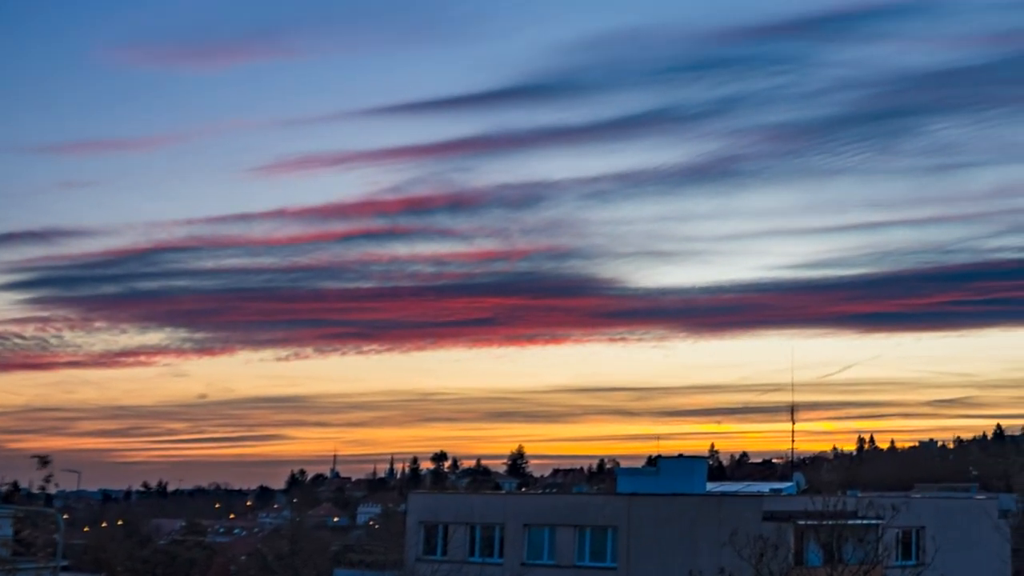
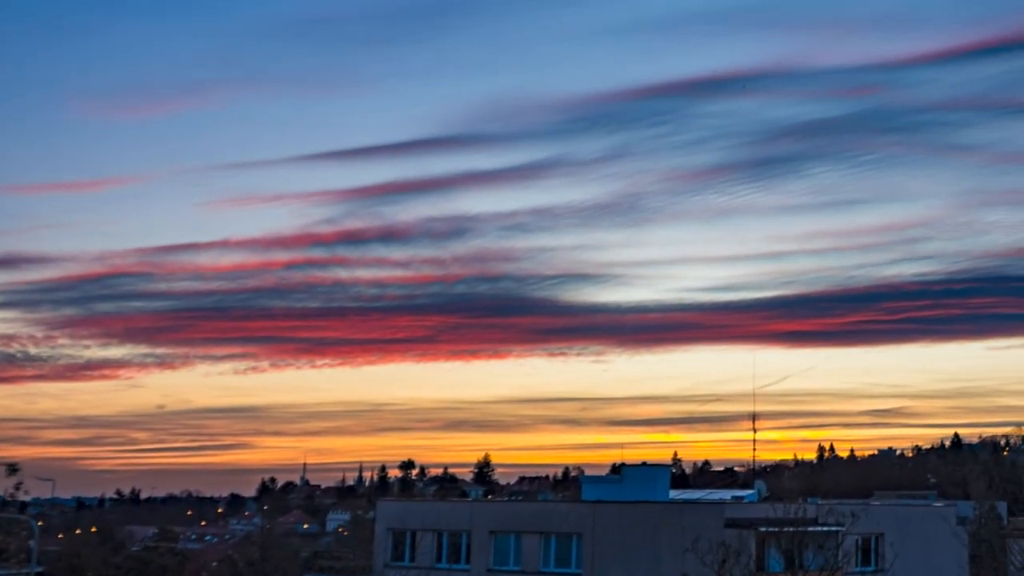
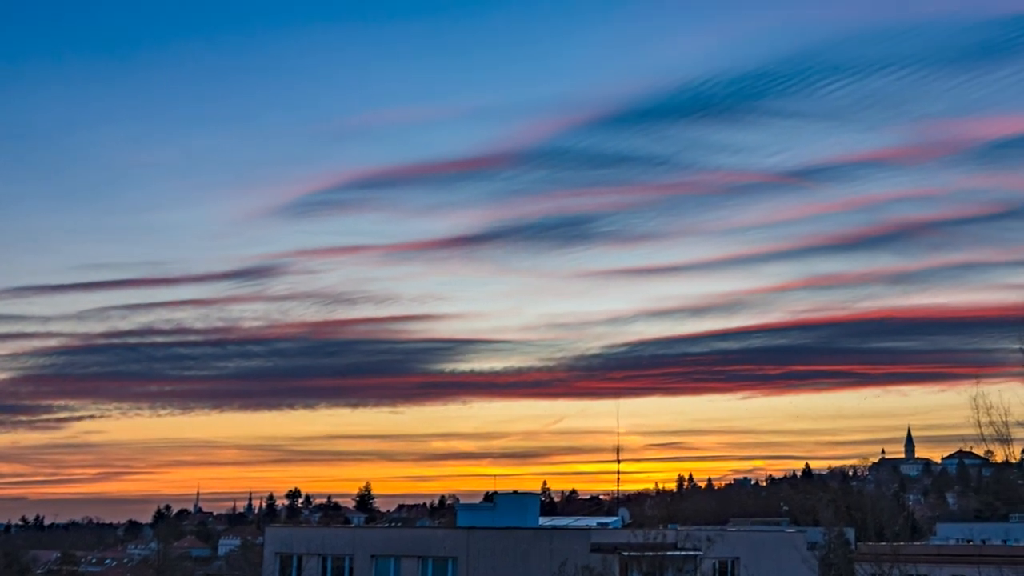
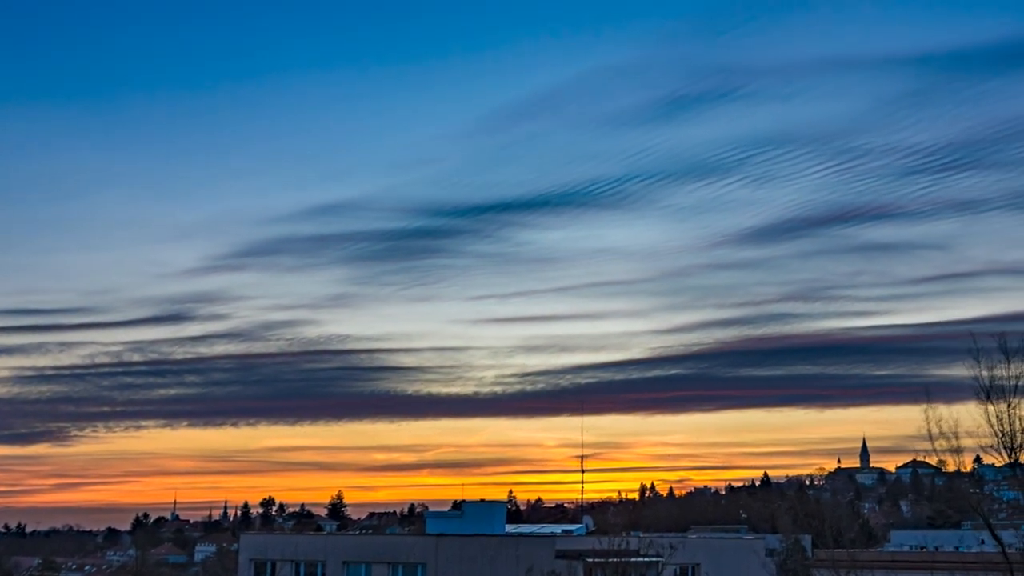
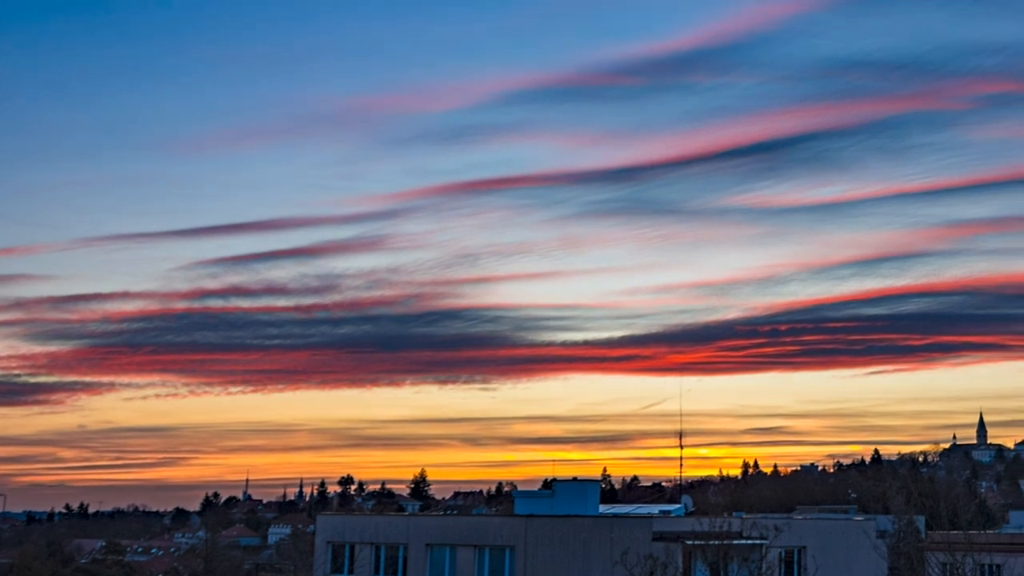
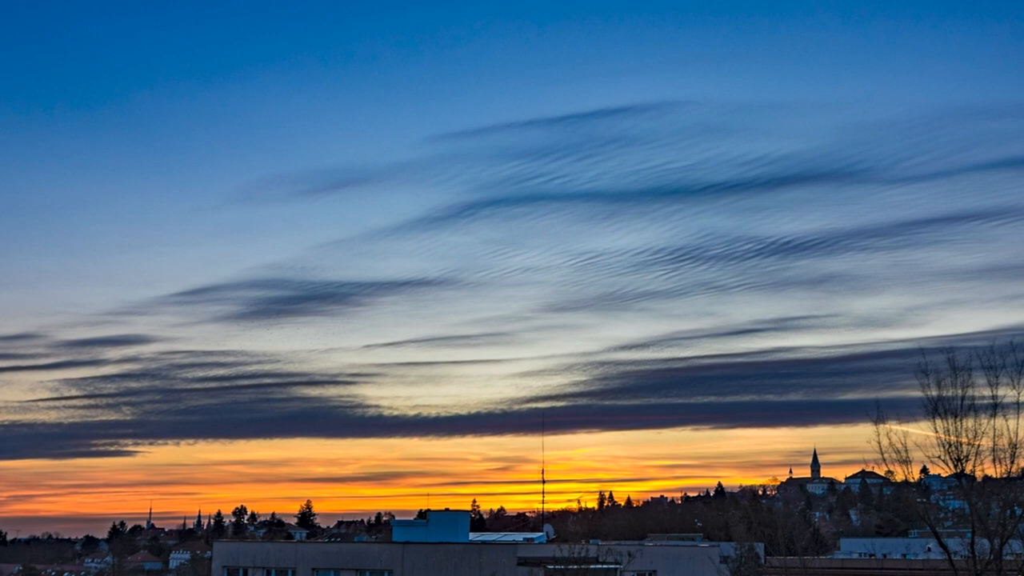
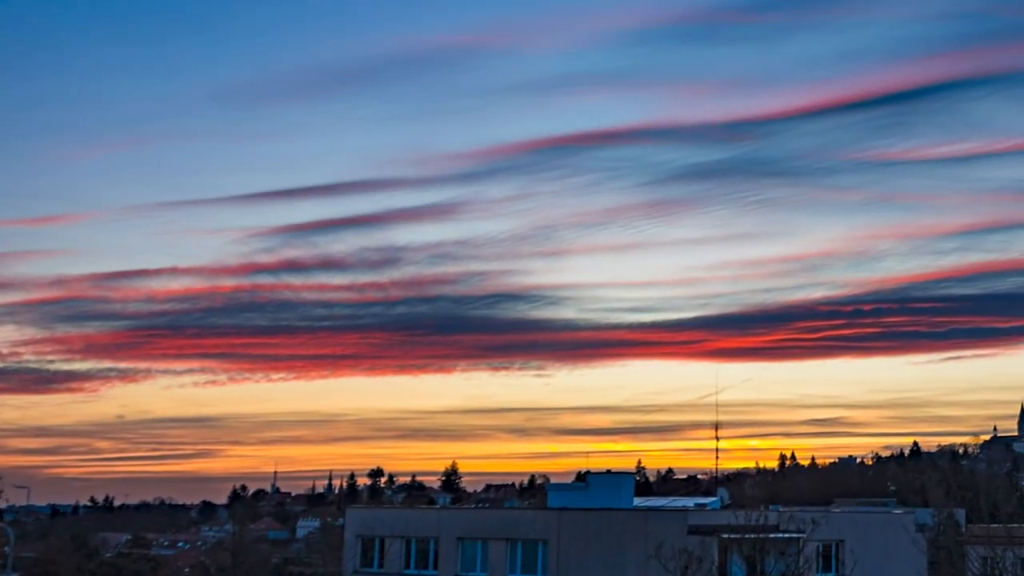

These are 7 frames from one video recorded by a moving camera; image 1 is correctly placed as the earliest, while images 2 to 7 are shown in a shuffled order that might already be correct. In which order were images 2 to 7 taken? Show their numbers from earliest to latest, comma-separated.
2, 7, 5, 3, 4, 6
